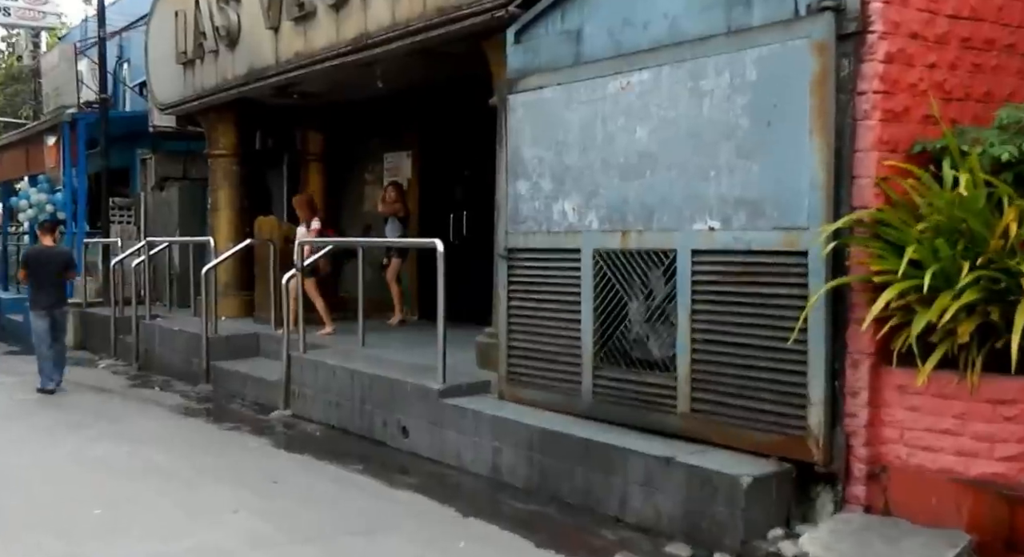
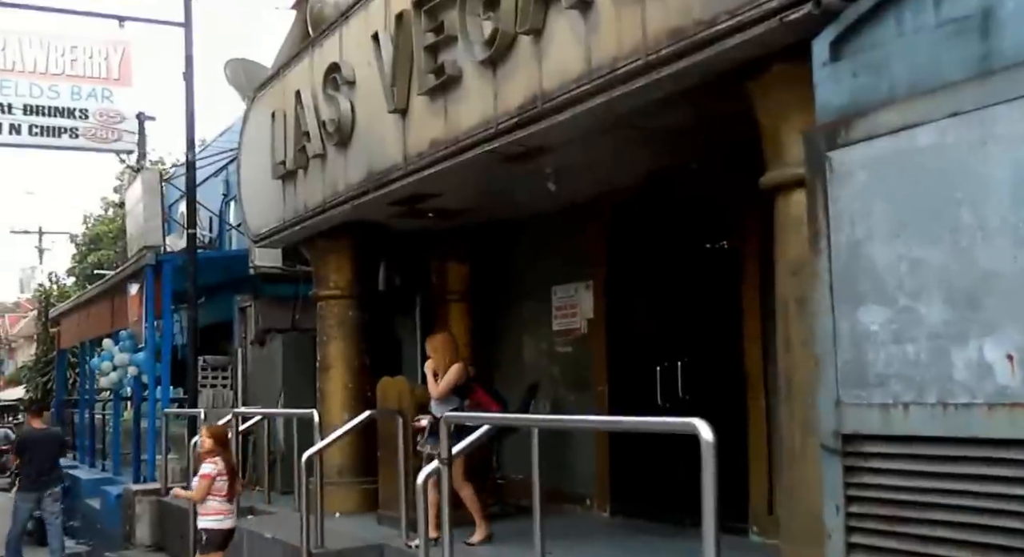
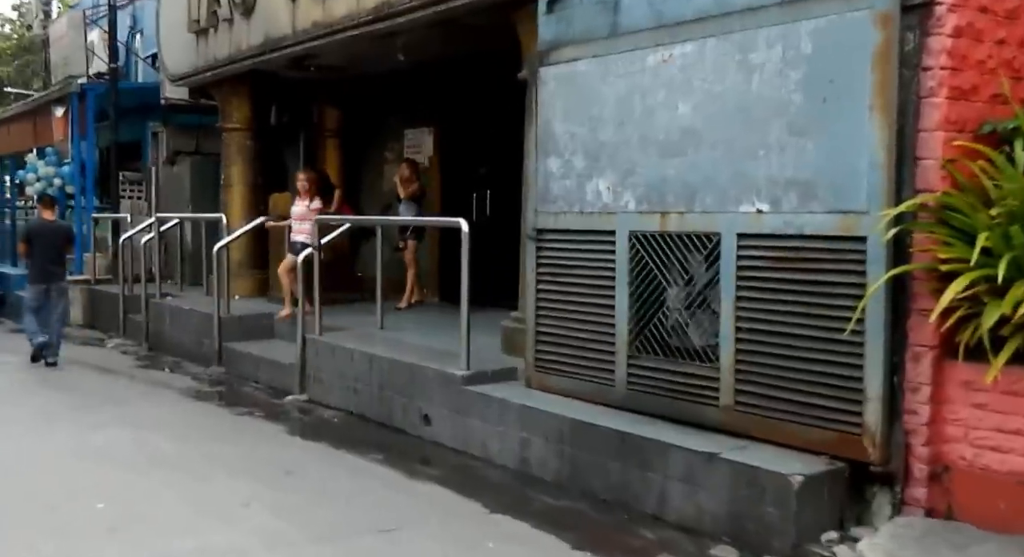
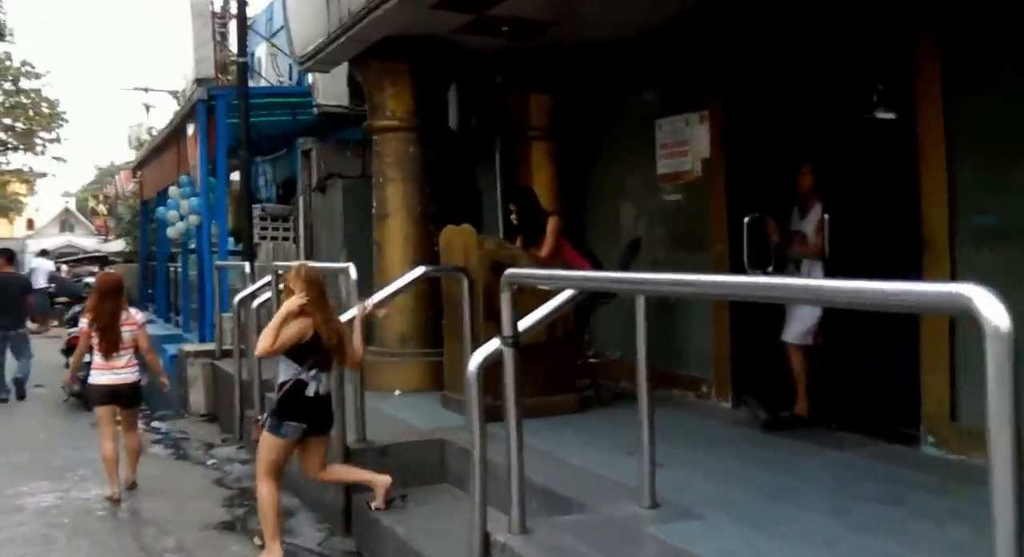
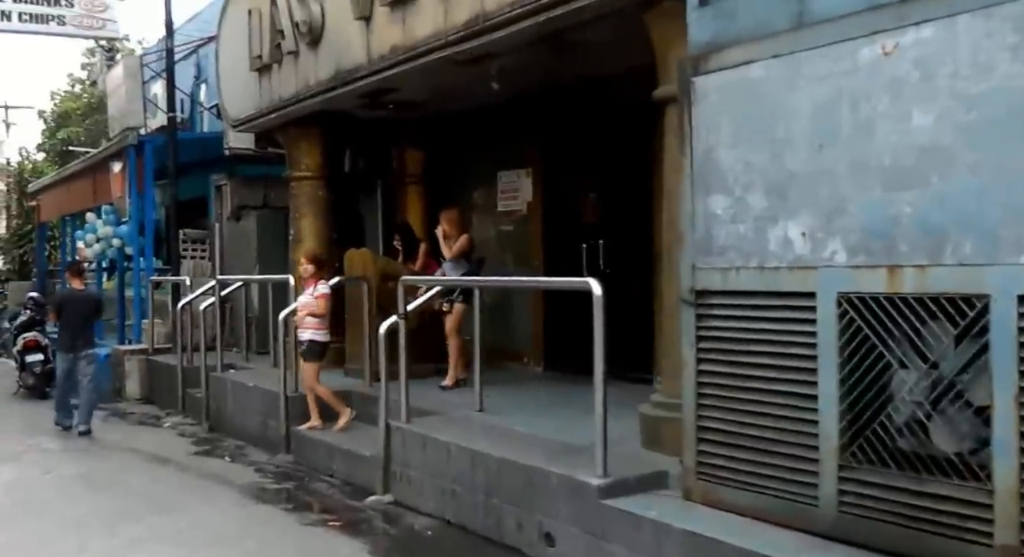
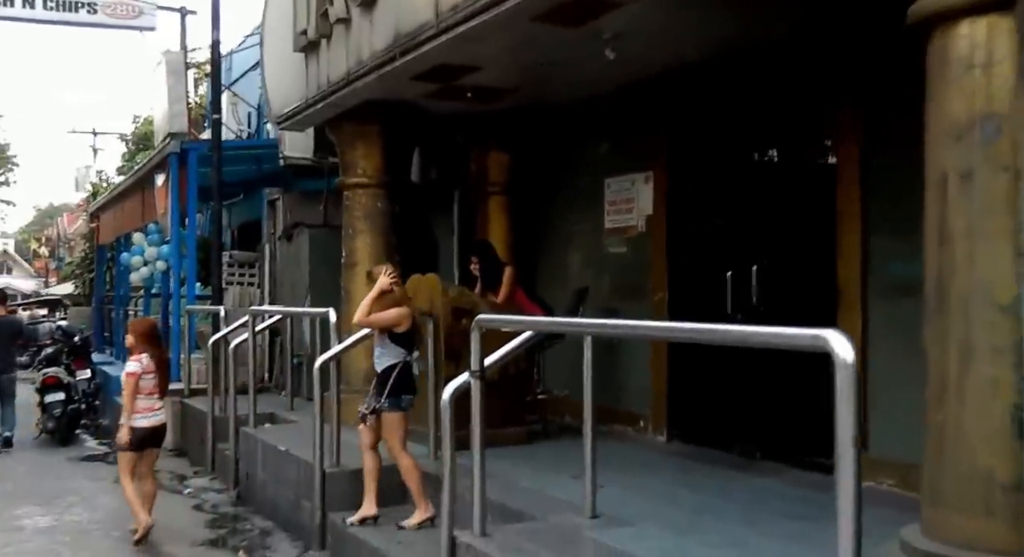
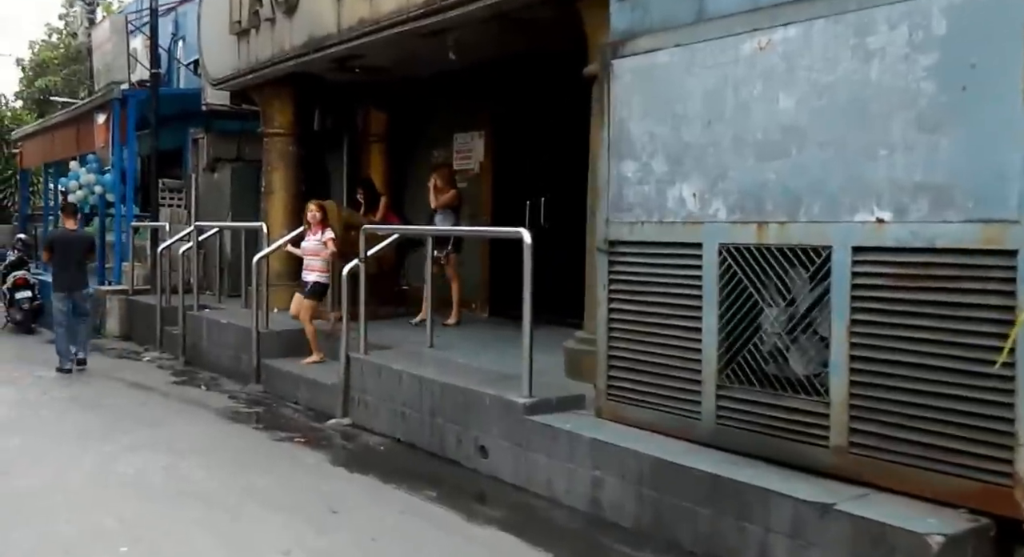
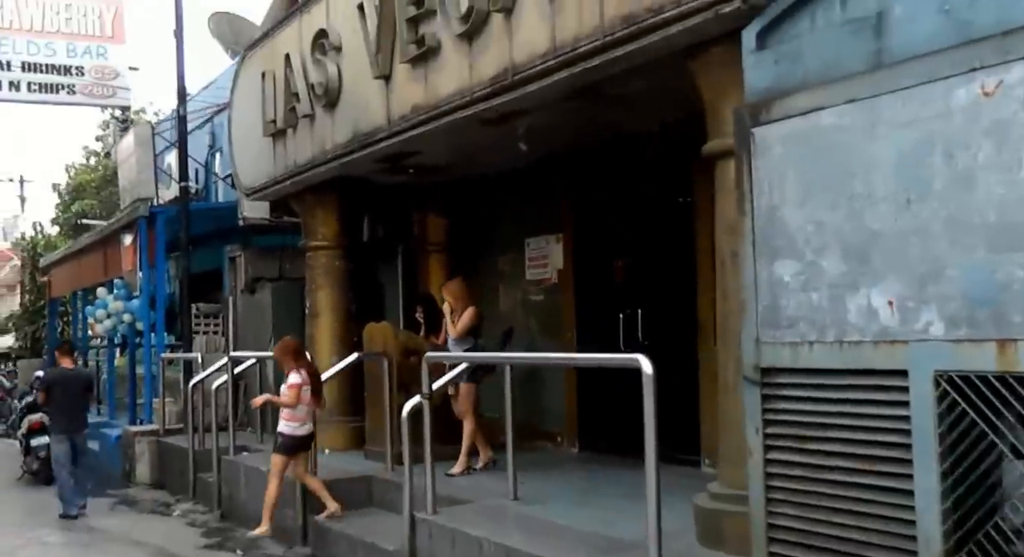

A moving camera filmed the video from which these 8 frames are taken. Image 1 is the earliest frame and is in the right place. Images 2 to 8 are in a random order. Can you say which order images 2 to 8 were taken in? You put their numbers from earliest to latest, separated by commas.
3, 7, 5, 8, 2, 6, 4
